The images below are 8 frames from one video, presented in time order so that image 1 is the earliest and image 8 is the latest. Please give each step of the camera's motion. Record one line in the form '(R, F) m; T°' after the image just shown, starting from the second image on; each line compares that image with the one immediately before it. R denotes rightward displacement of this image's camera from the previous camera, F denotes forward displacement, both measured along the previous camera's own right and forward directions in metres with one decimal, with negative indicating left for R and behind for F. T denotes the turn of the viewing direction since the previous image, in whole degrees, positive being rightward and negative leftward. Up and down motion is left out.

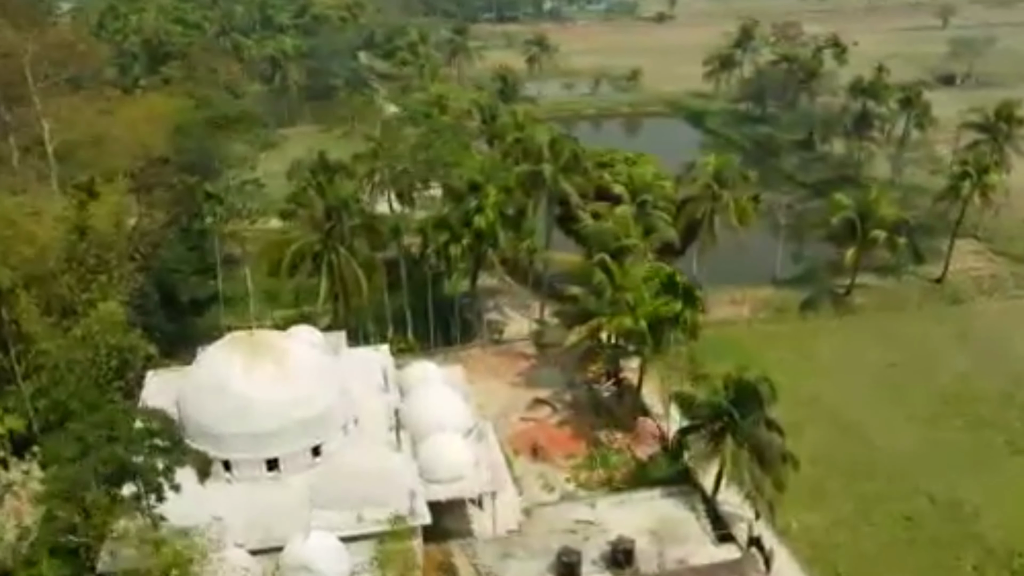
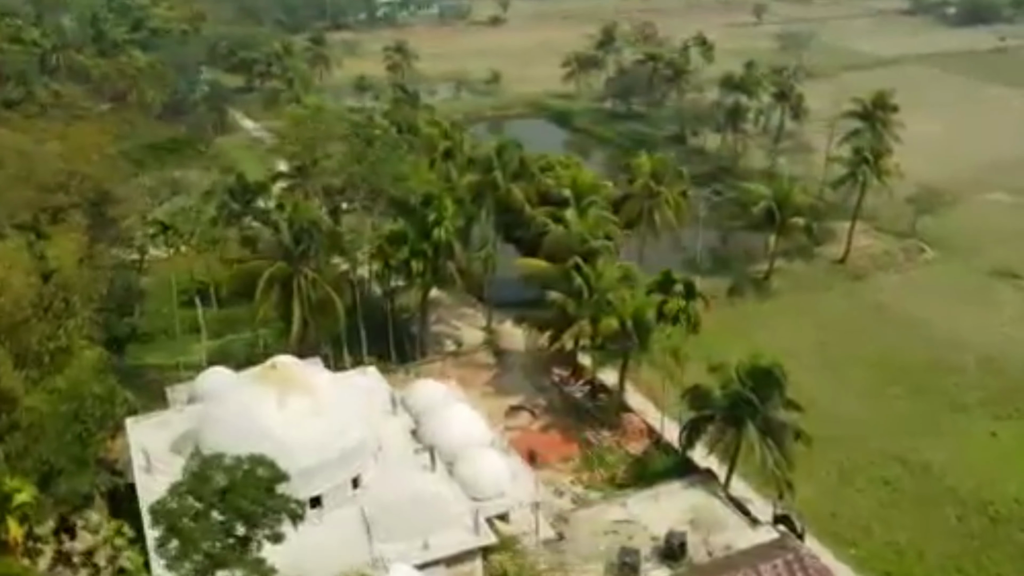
(-7.4, +0.6) m; +11°
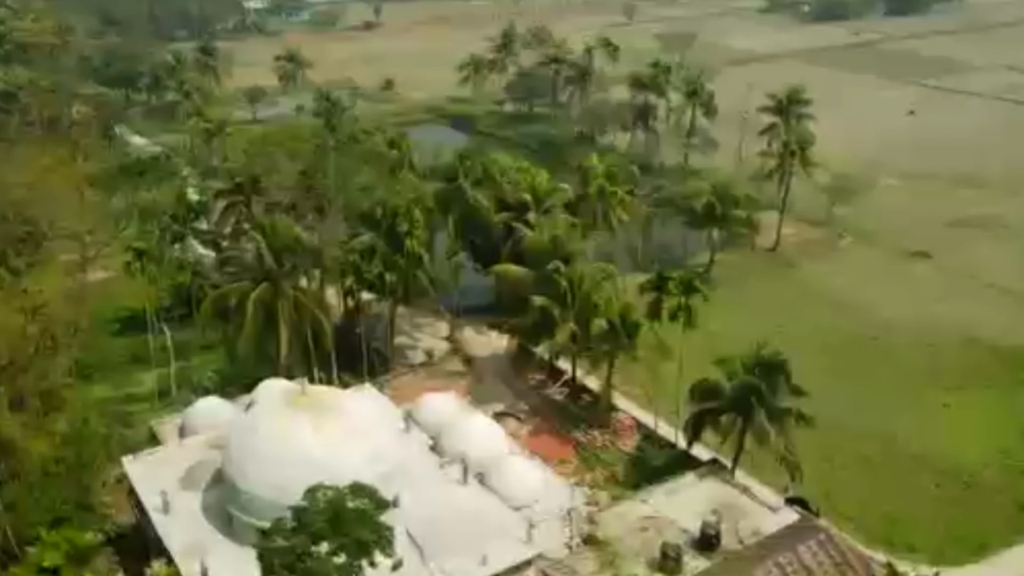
(-5.7, +0.4) m; +8°
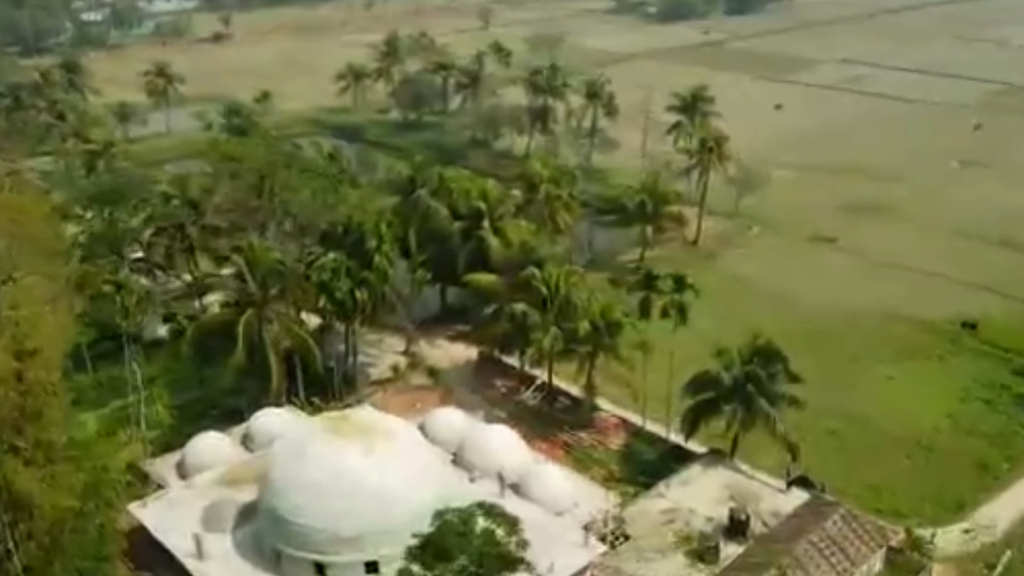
(-6.5, +0.4) m; +9°
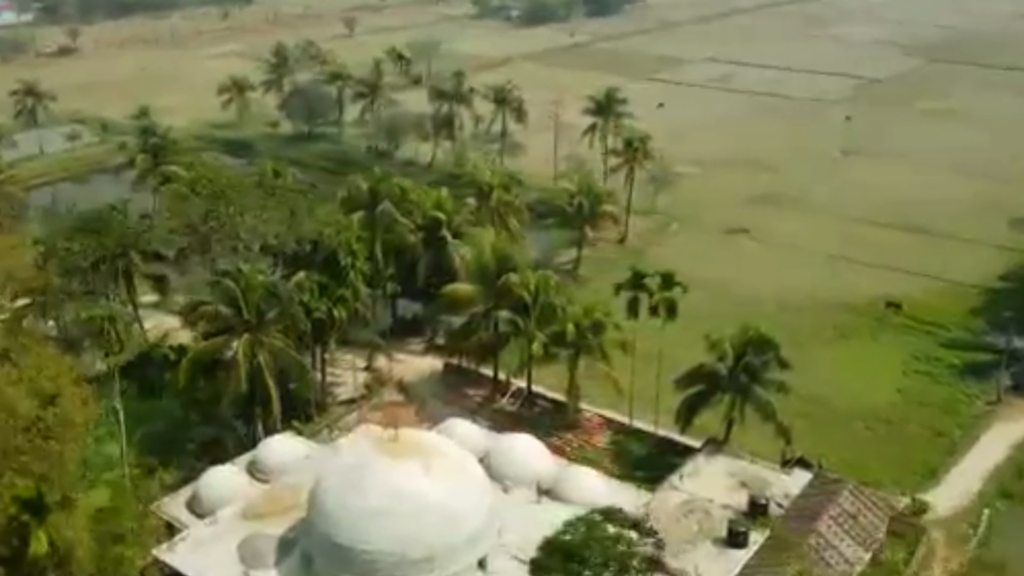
(-6.2, +0.3) m; +9°
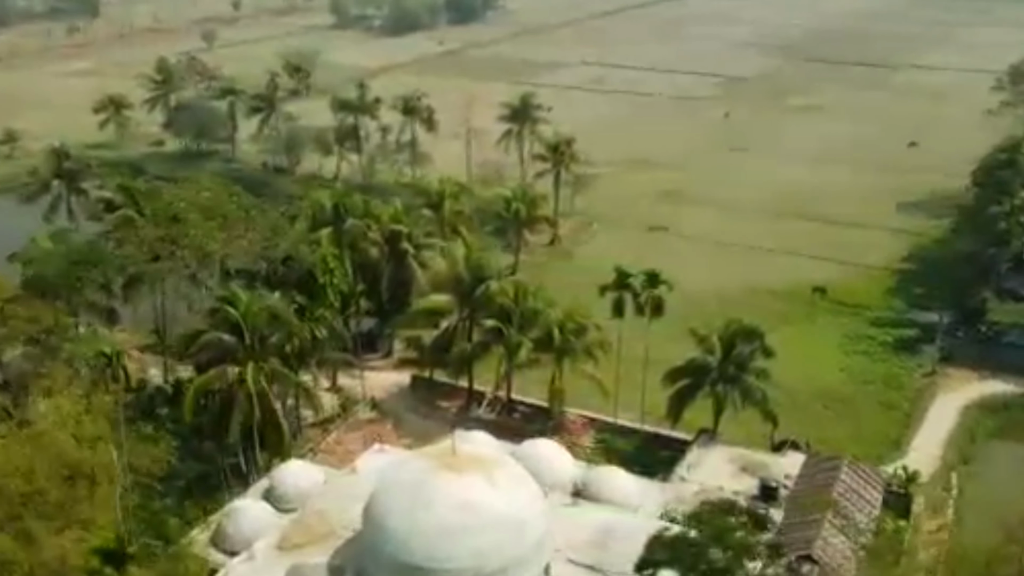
(-6.2, +0.2) m; +9°
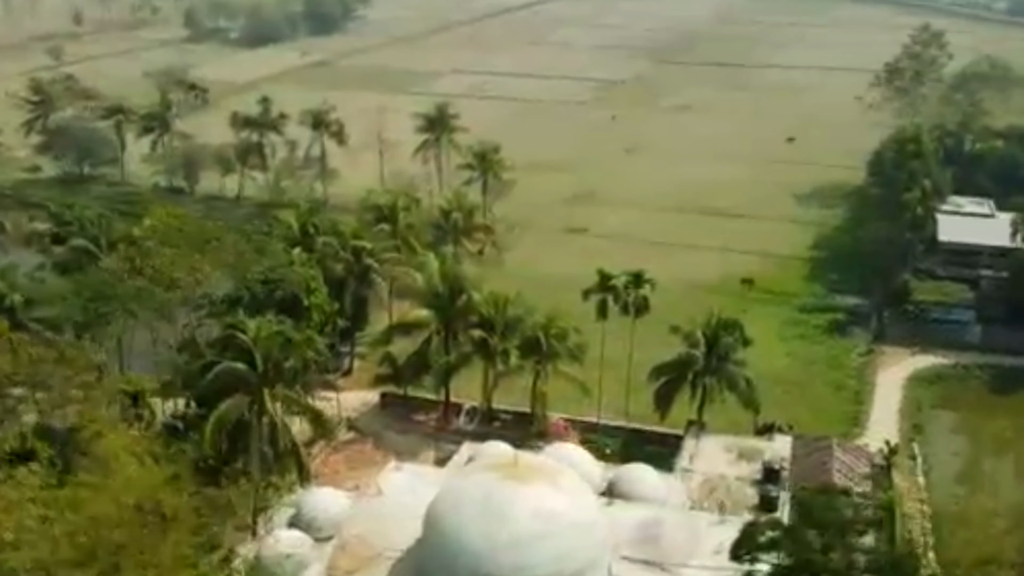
(-6.4, +0.1) m; +9°
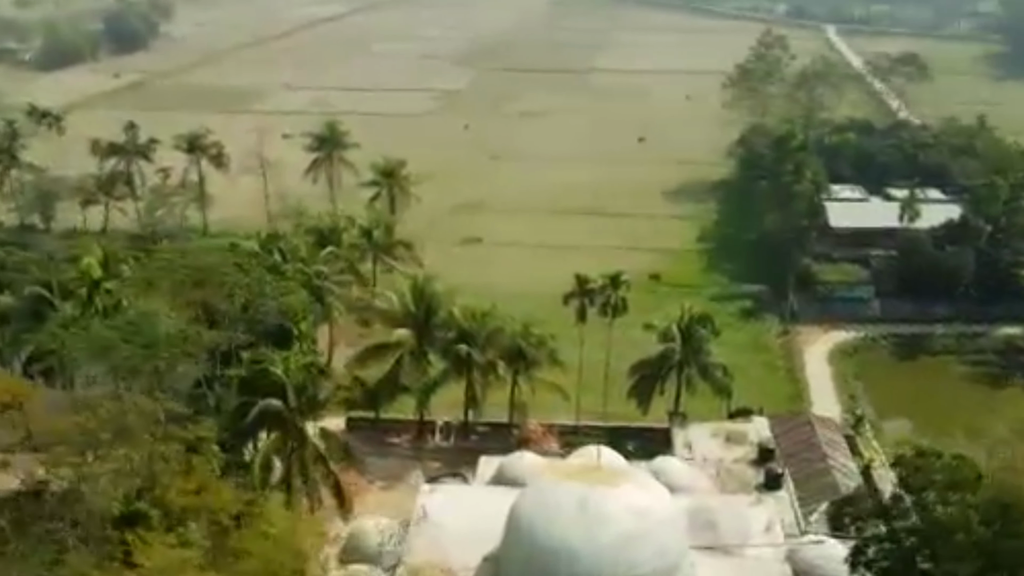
(-8.7, +0.4) m; +12°
